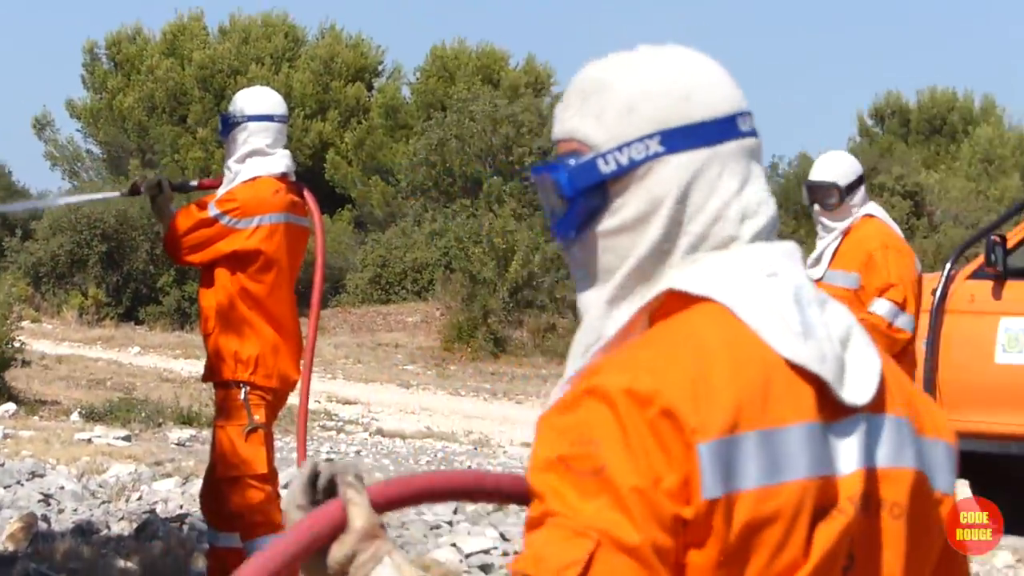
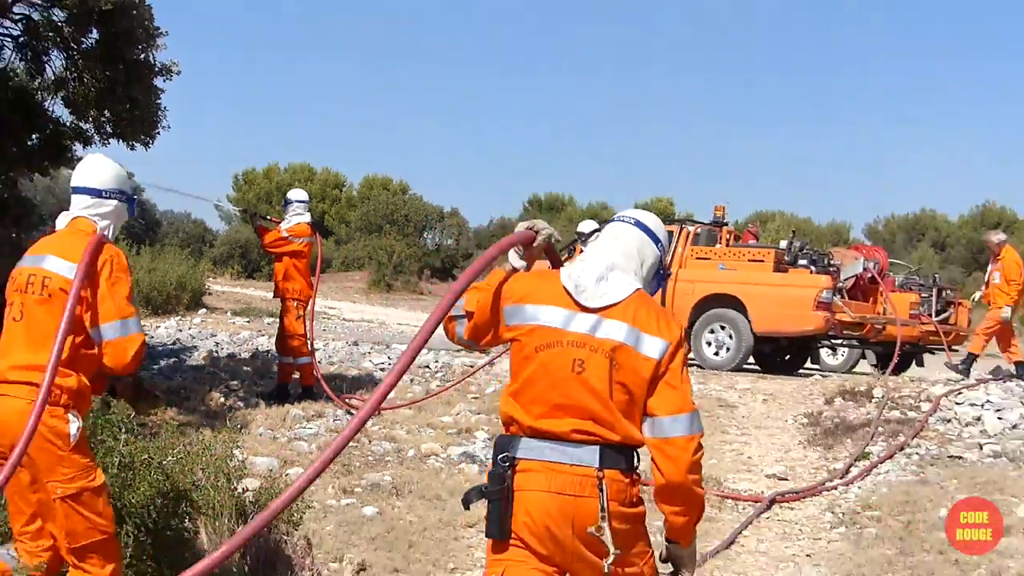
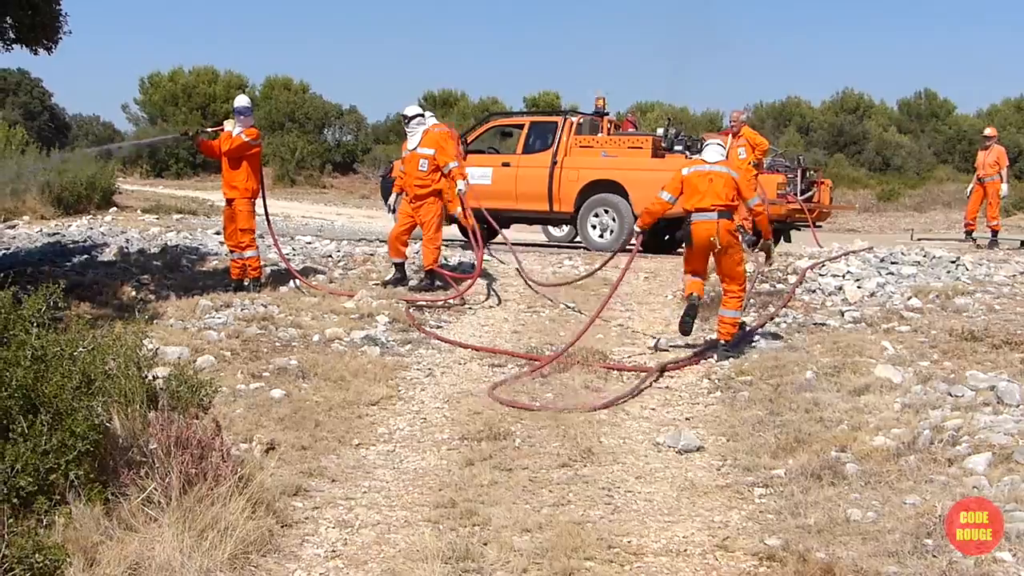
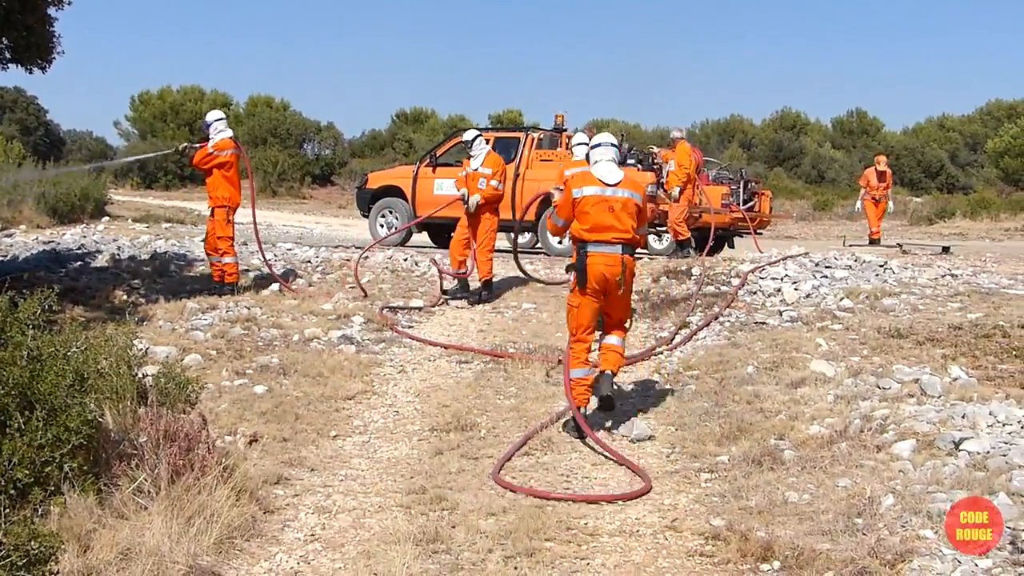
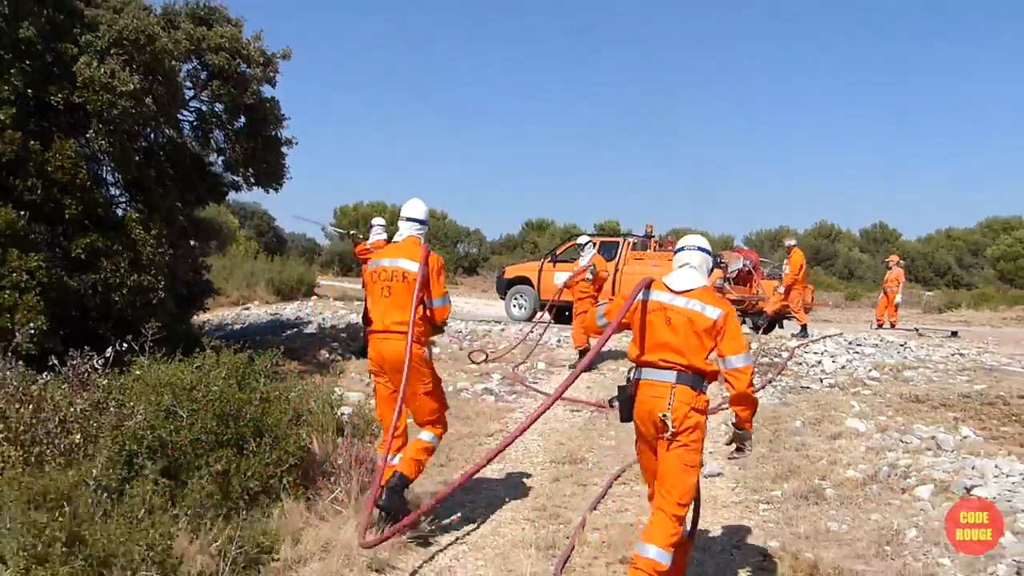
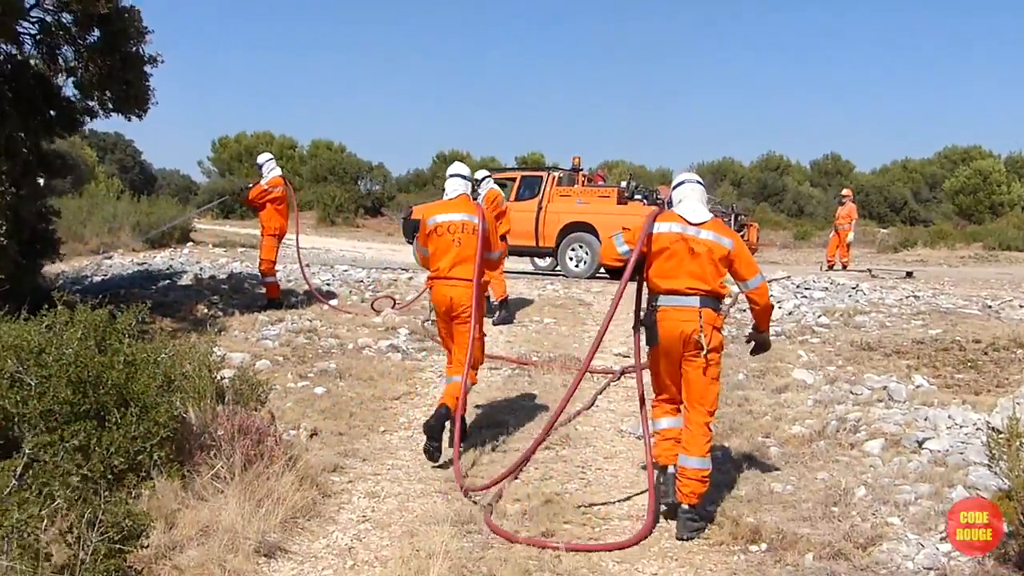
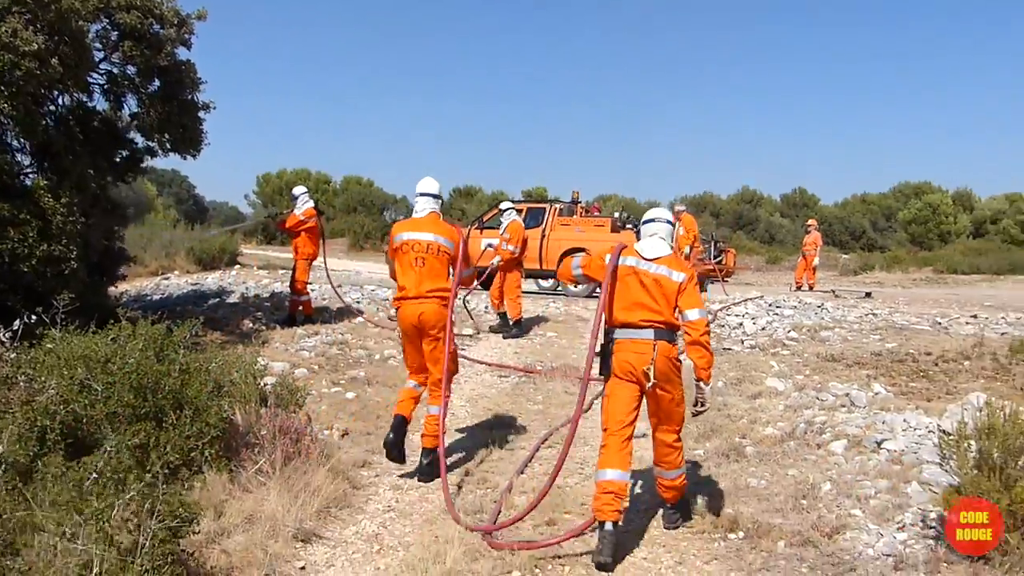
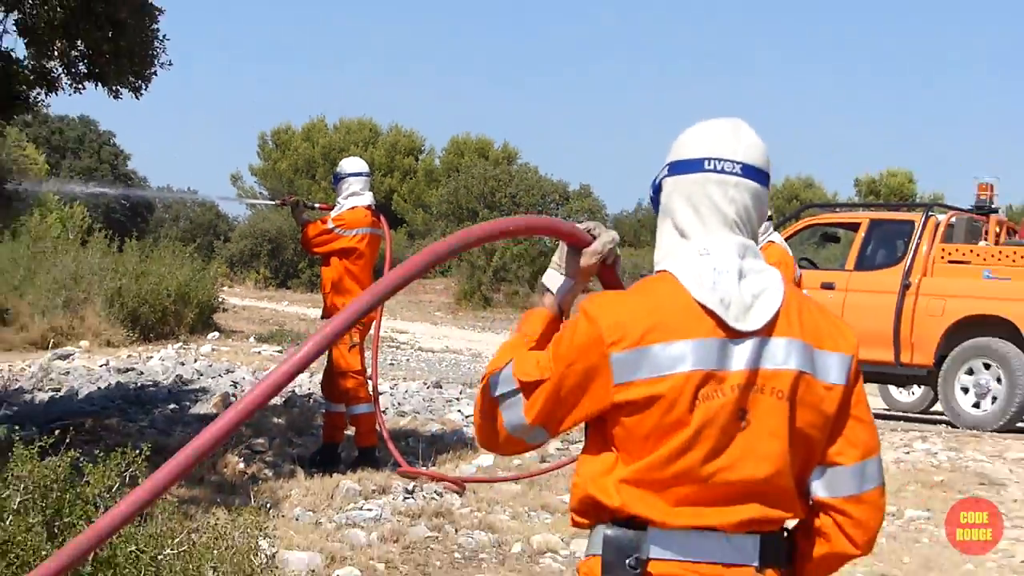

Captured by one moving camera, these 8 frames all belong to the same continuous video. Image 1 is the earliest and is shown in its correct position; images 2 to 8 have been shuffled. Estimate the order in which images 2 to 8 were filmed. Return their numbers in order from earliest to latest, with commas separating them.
8, 2, 5, 7, 6, 4, 3
